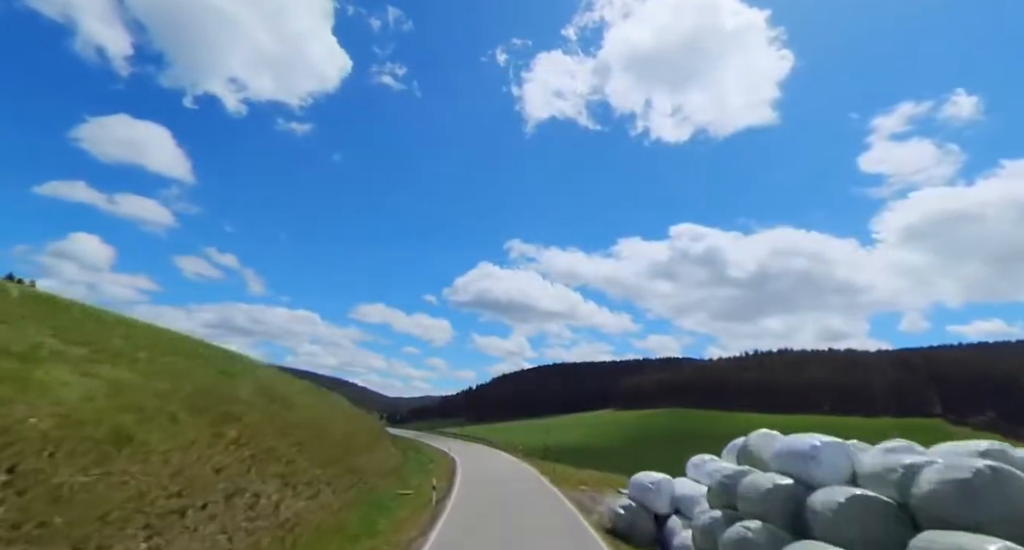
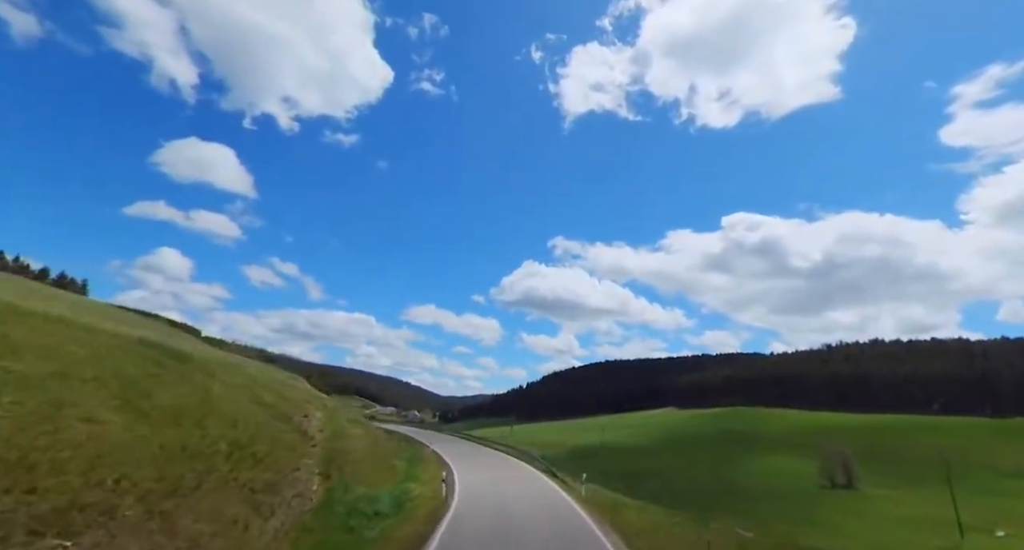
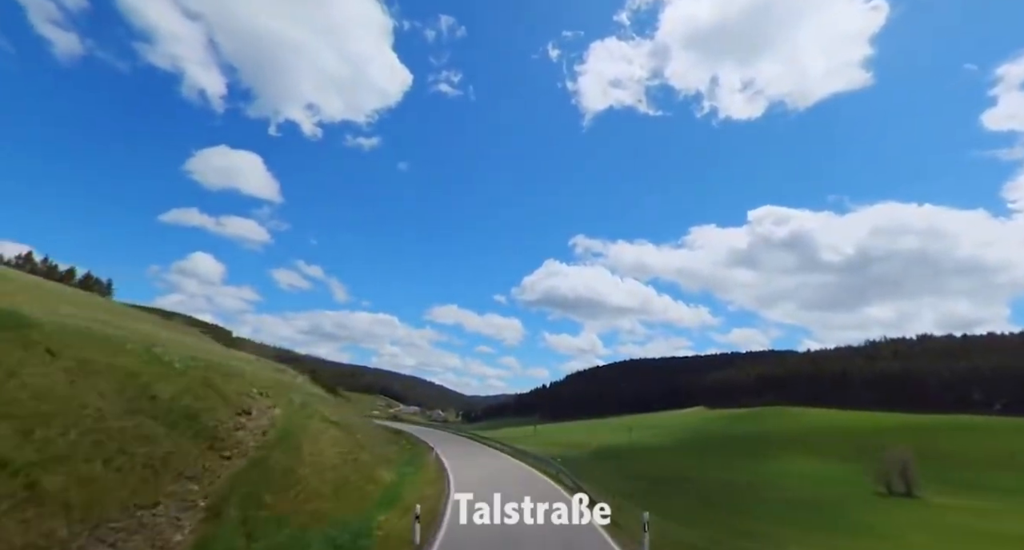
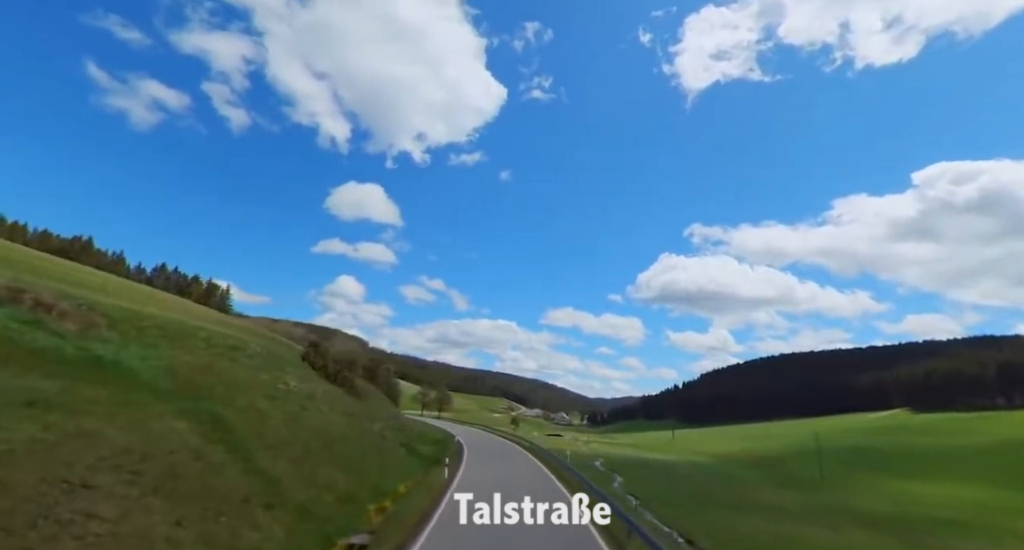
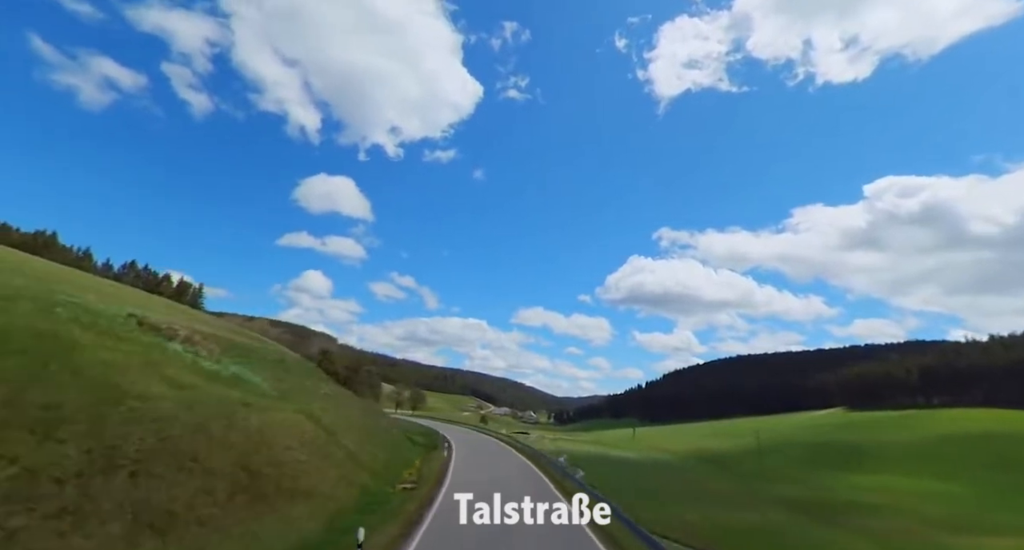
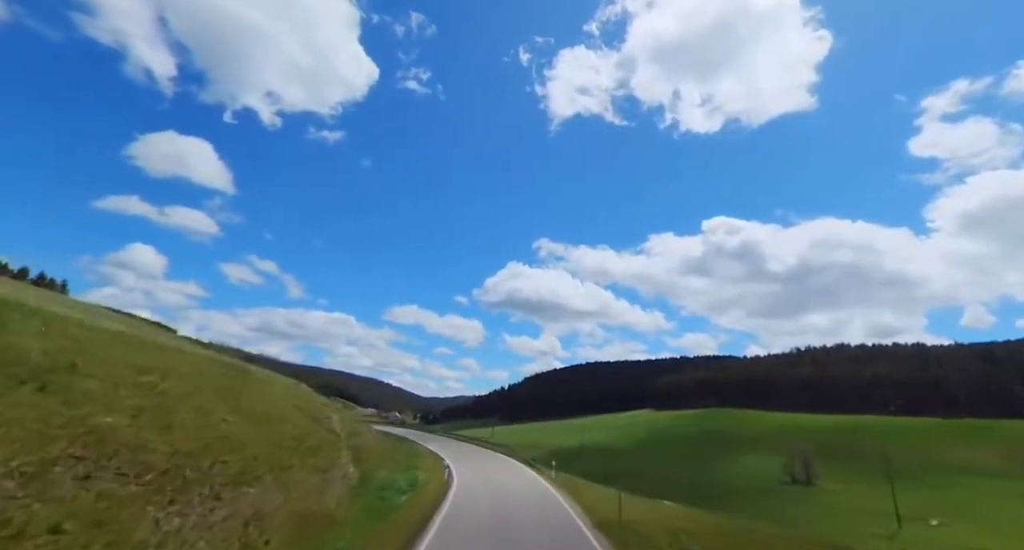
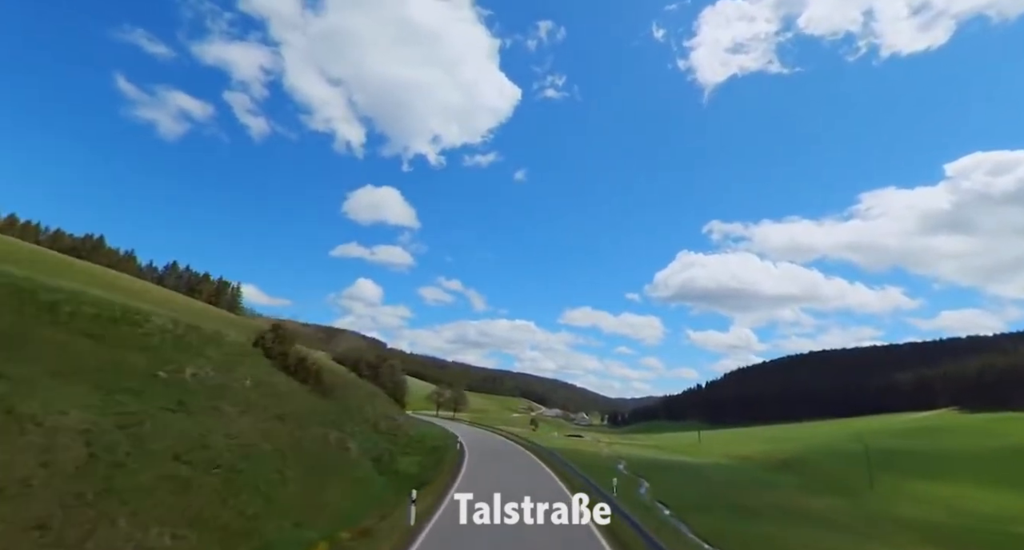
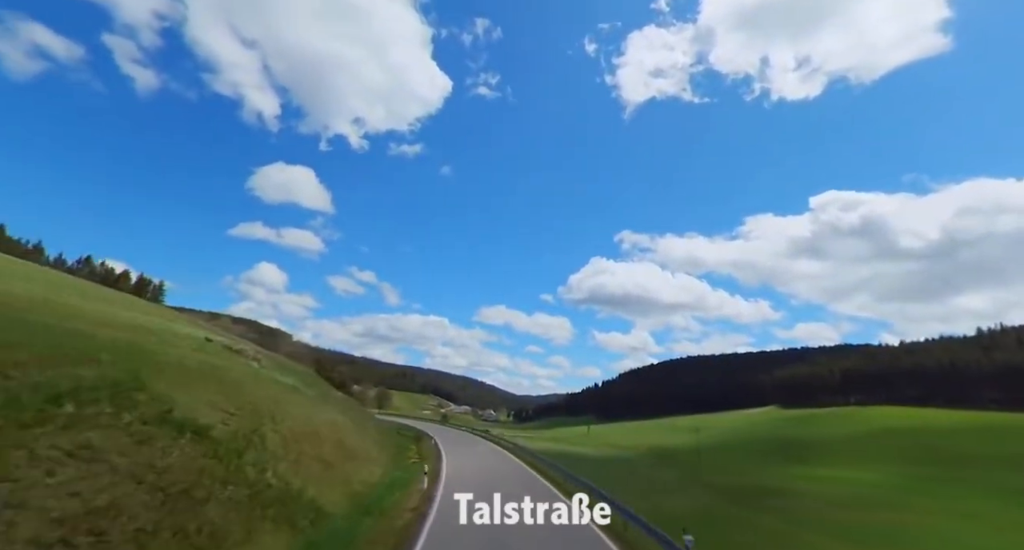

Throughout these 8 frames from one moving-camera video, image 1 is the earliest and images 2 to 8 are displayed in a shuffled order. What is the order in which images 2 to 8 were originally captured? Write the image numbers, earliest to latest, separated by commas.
6, 2, 3, 8, 5, 4, 7
